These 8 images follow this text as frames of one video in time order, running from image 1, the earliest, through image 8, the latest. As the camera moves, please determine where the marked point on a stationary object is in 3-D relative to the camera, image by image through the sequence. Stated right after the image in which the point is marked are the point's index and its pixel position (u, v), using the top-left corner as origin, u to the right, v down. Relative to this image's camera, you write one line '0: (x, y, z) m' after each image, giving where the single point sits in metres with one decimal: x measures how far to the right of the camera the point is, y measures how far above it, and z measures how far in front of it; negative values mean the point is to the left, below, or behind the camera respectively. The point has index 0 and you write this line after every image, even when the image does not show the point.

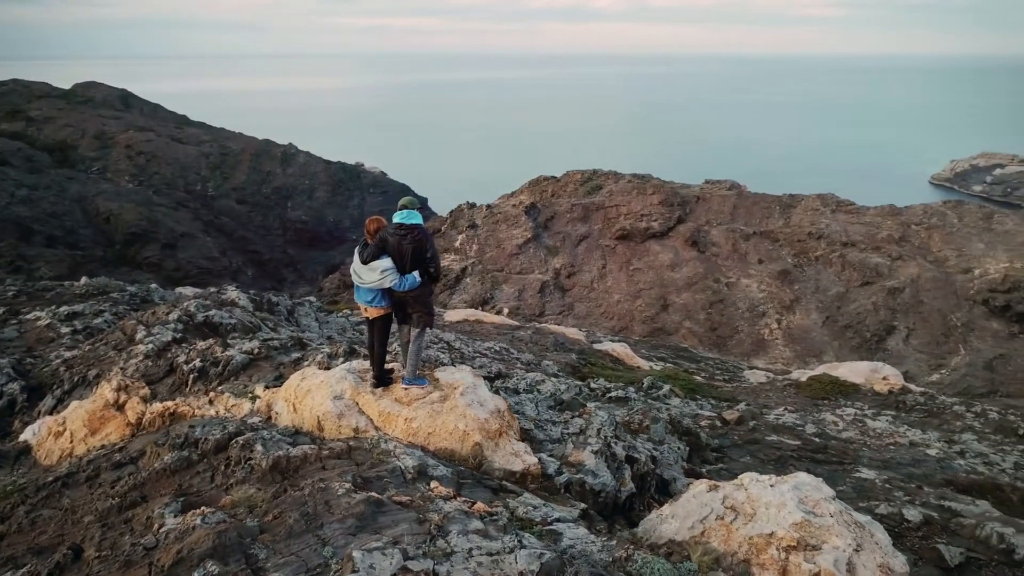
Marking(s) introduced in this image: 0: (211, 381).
0: (-2.4, -0.8, +5.6) m
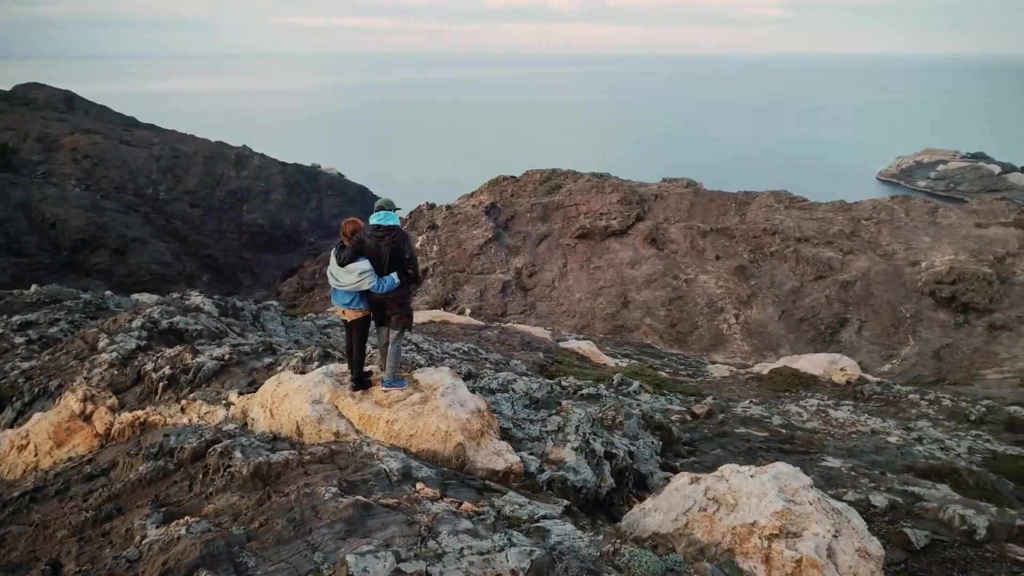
0: (-2.6, -0.8, +5.5) m
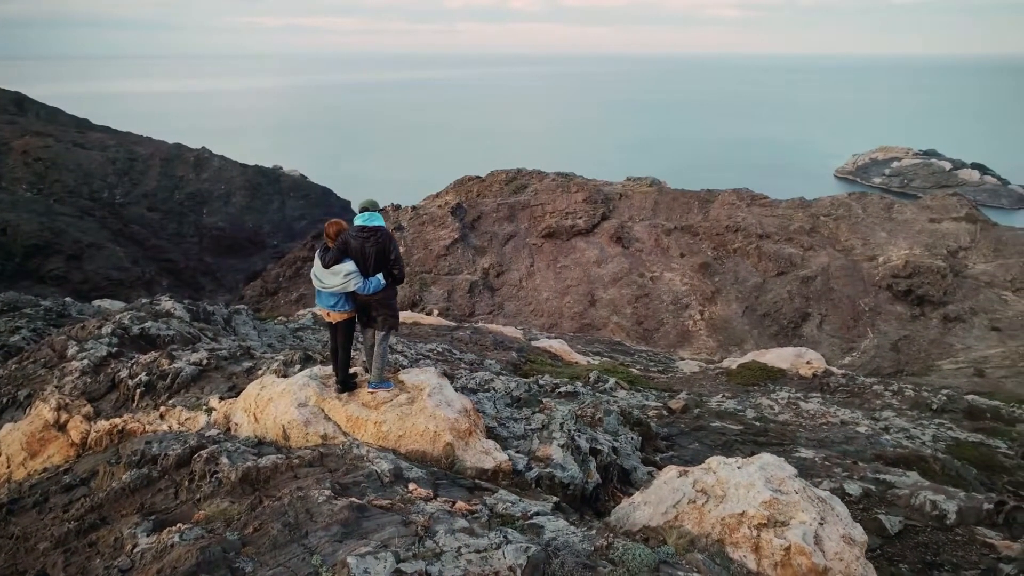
0: (-2.7, -0.8, +5.4) m
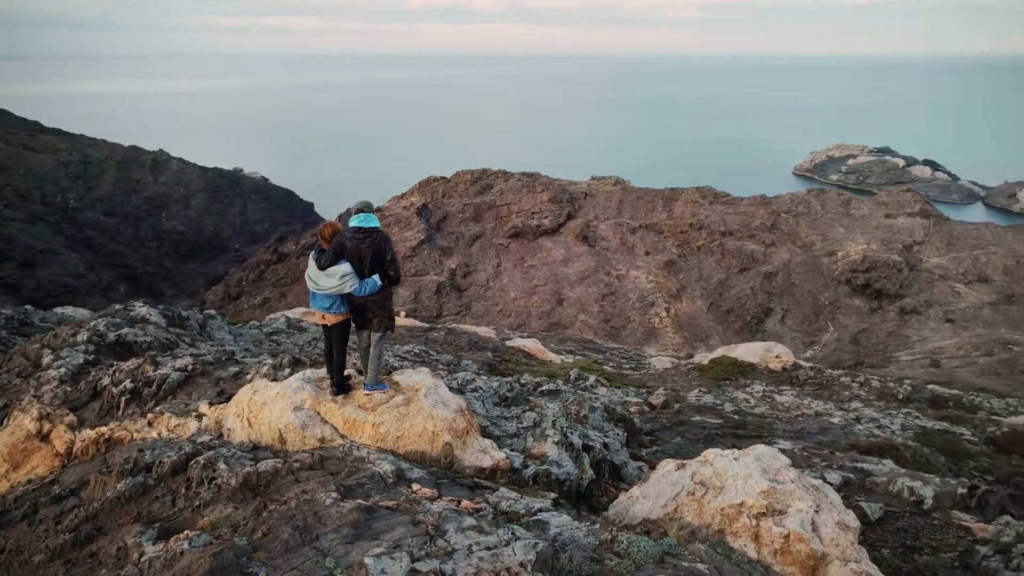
0: (-2.8, -0.9, +5.3) m
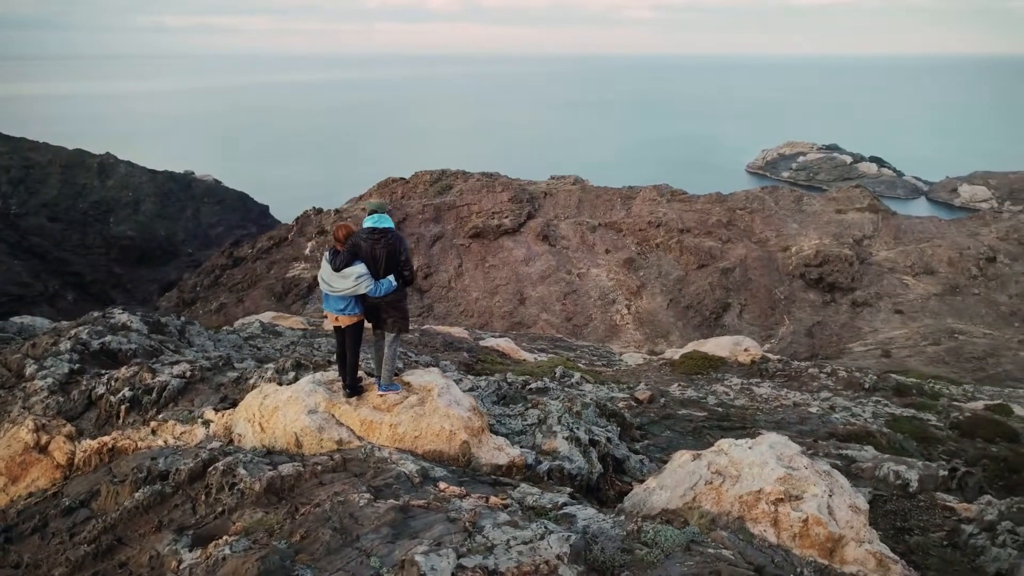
0: (-2.7, -0.9, +5.2) m
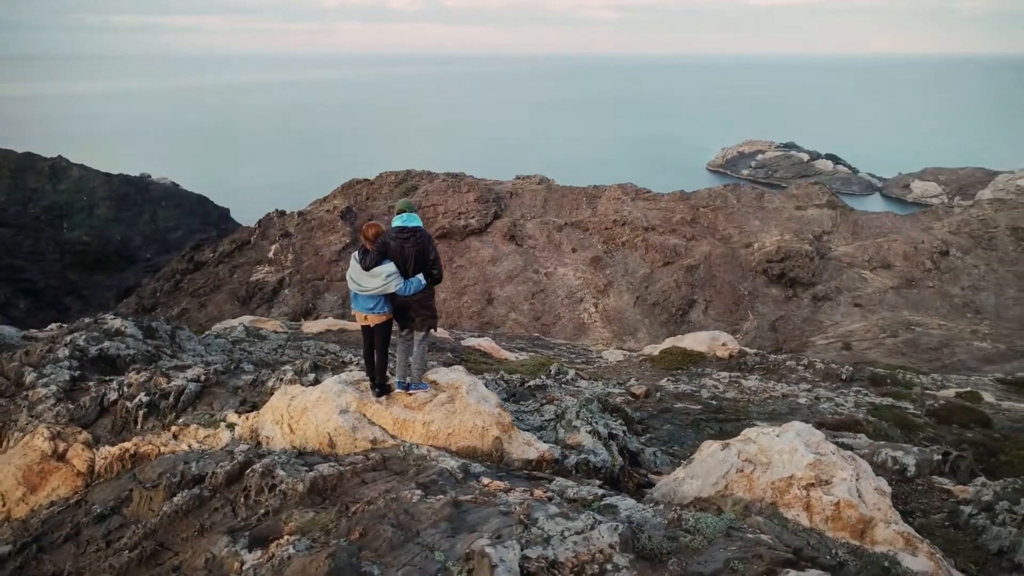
0: (-2.6, -0.9, +5.1) m
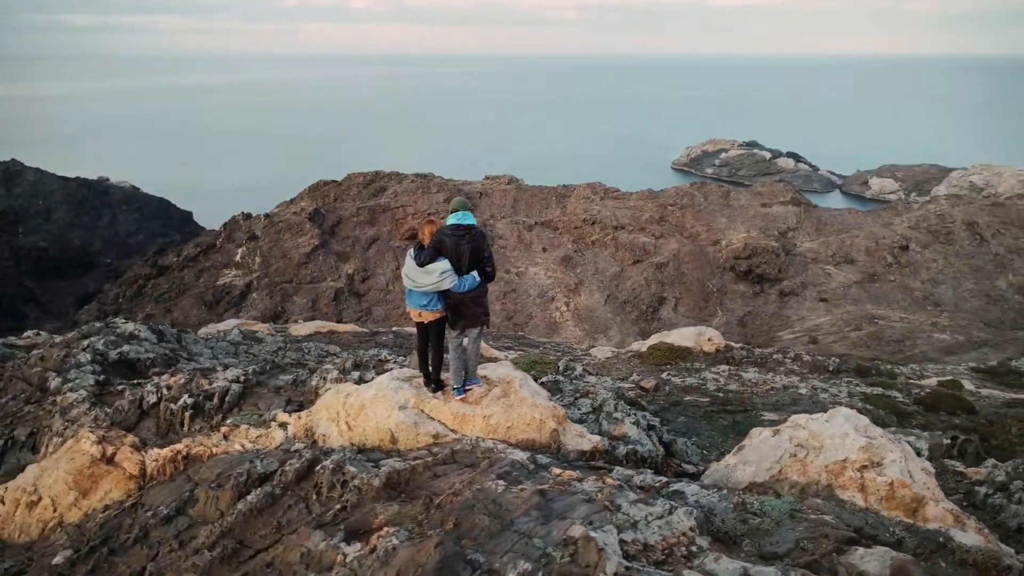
0: (-2.2, -0.9, +5.1) m
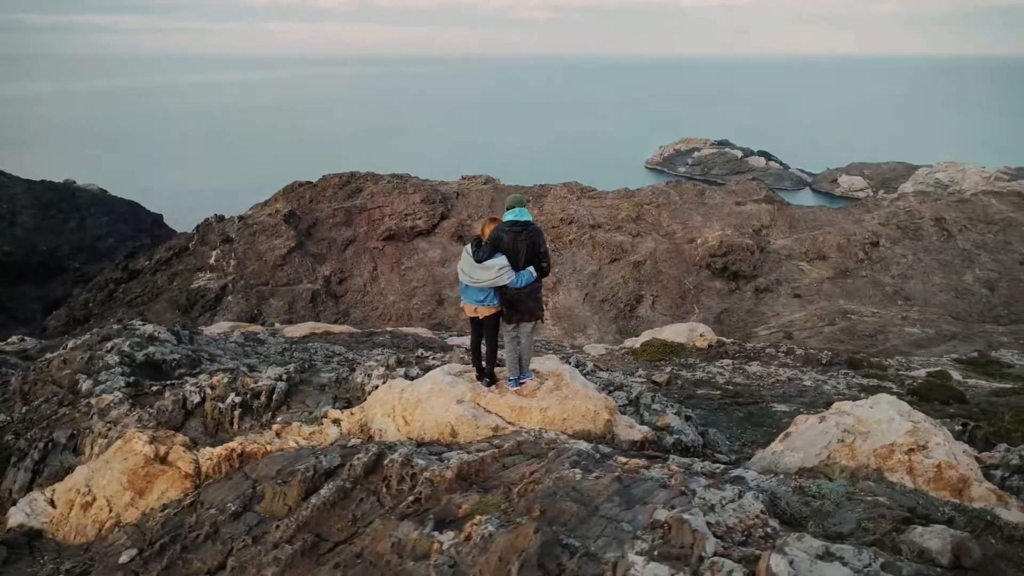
0: (-1.9, -0.9, +5.1) m
